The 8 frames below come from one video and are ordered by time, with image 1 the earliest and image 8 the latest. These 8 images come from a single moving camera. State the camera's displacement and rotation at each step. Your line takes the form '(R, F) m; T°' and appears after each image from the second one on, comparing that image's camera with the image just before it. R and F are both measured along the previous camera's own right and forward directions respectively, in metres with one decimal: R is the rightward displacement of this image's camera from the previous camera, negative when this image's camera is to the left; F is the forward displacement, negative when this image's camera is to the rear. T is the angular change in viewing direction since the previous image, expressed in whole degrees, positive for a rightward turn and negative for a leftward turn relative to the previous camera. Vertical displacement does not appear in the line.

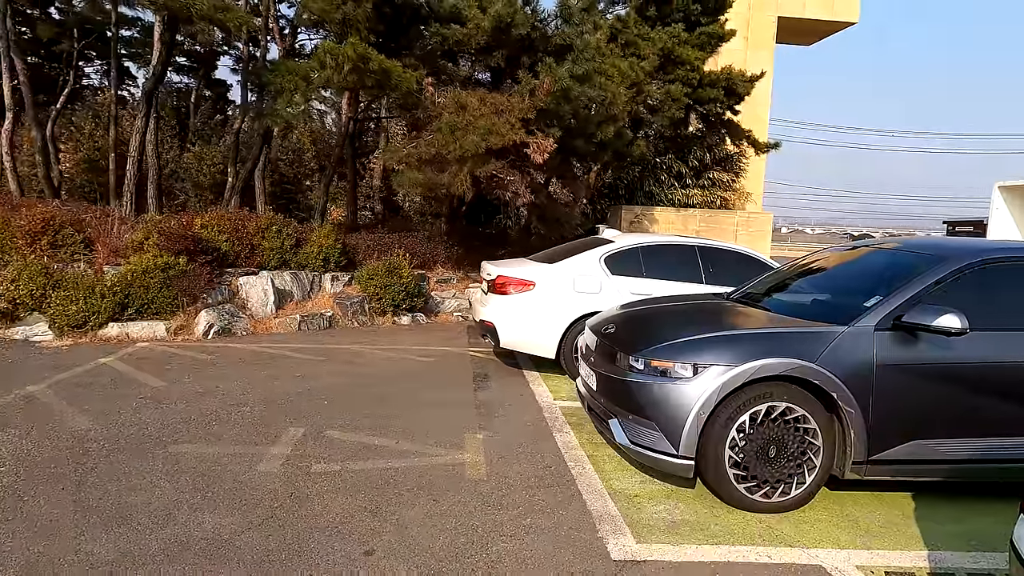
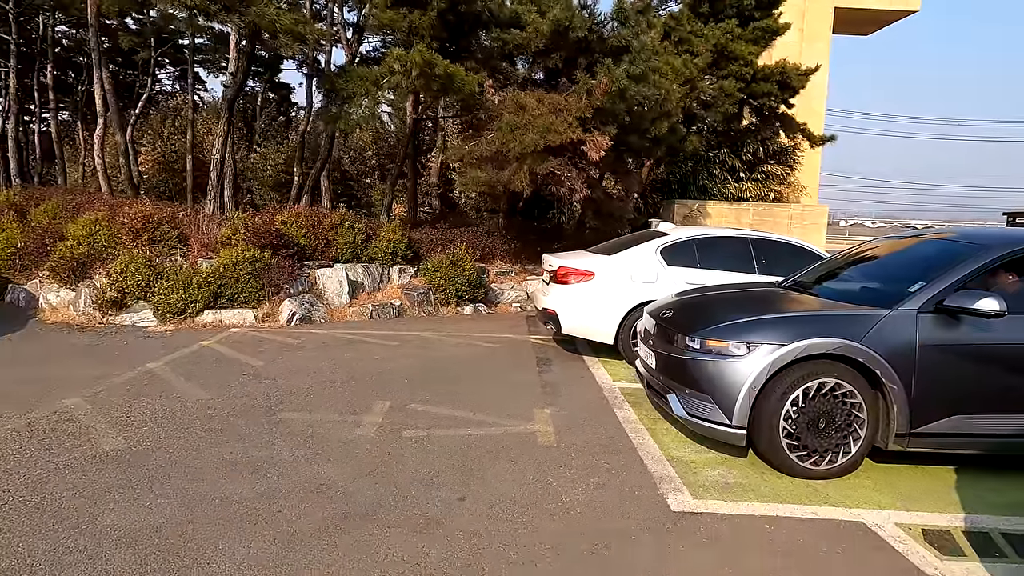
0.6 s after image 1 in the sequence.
(-0.1, -0.4) m; -4°
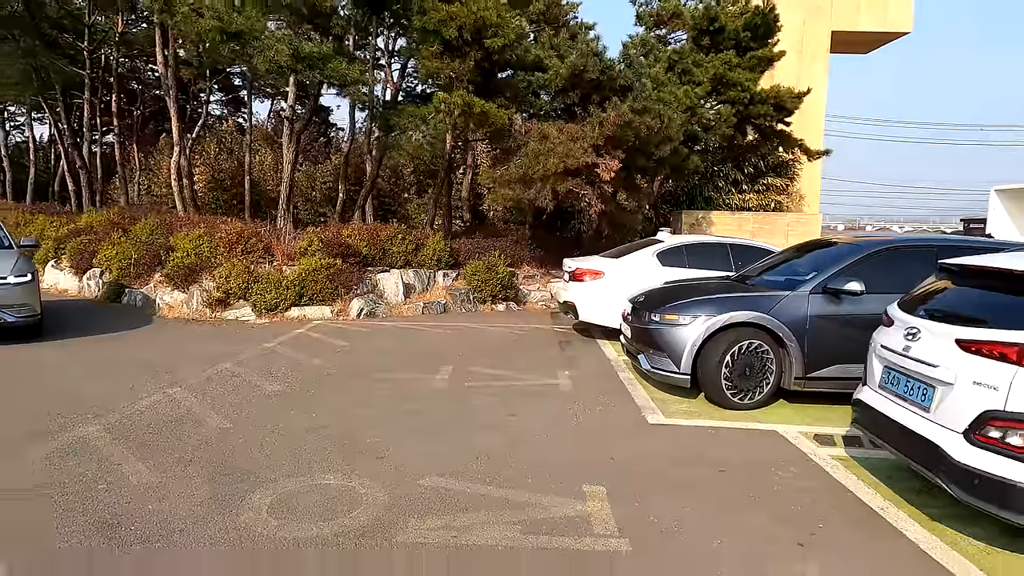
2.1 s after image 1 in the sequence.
(-0.1, -1.7) m; -2°
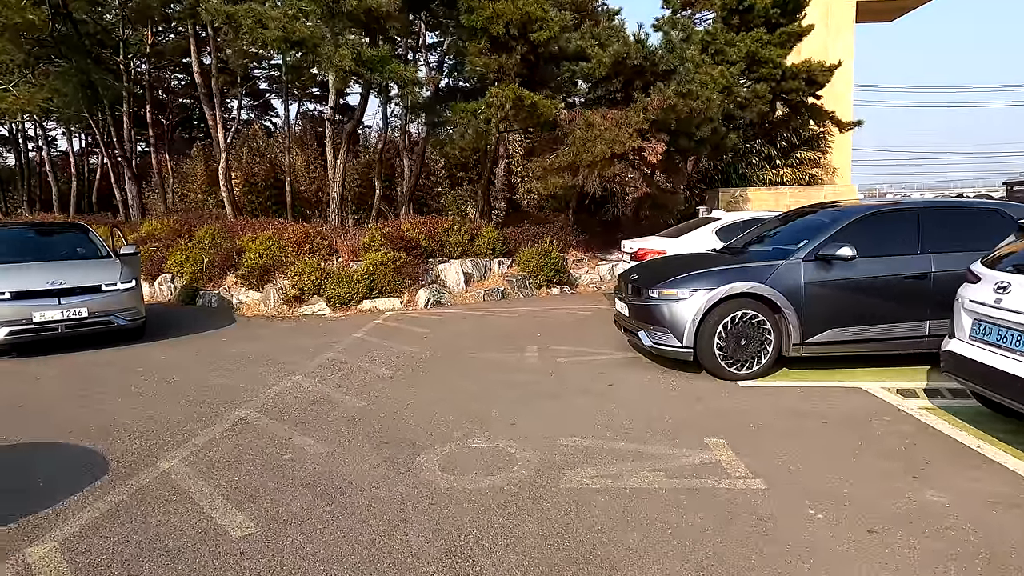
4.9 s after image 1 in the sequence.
(-0.6, -0.4) m; -1°
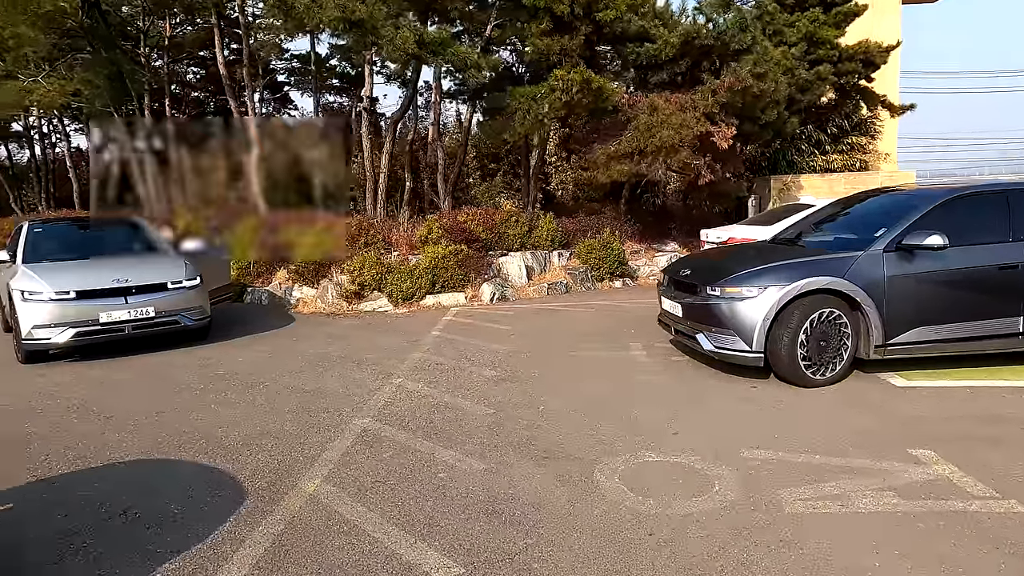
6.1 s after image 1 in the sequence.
(-0.9, +0.5) m; 0°
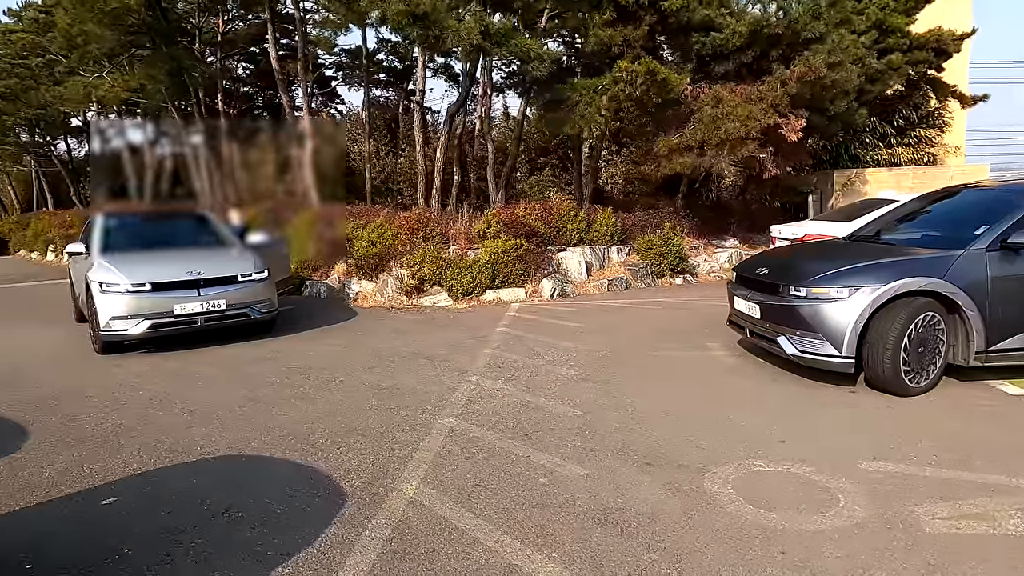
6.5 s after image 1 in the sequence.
(-0.3, +0.1) m; -3°
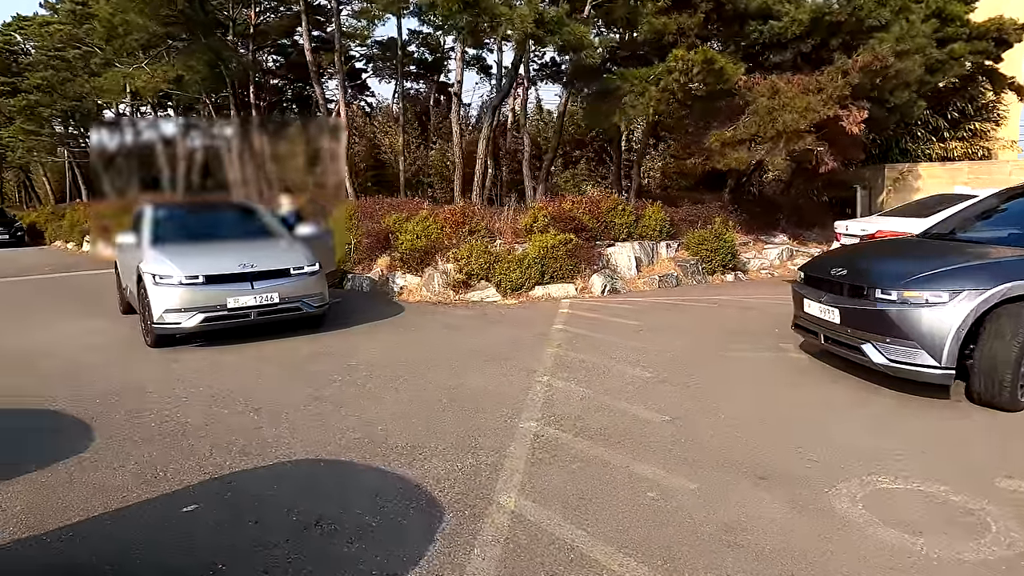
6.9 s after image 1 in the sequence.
(-0.4, +0.2) m; -2°
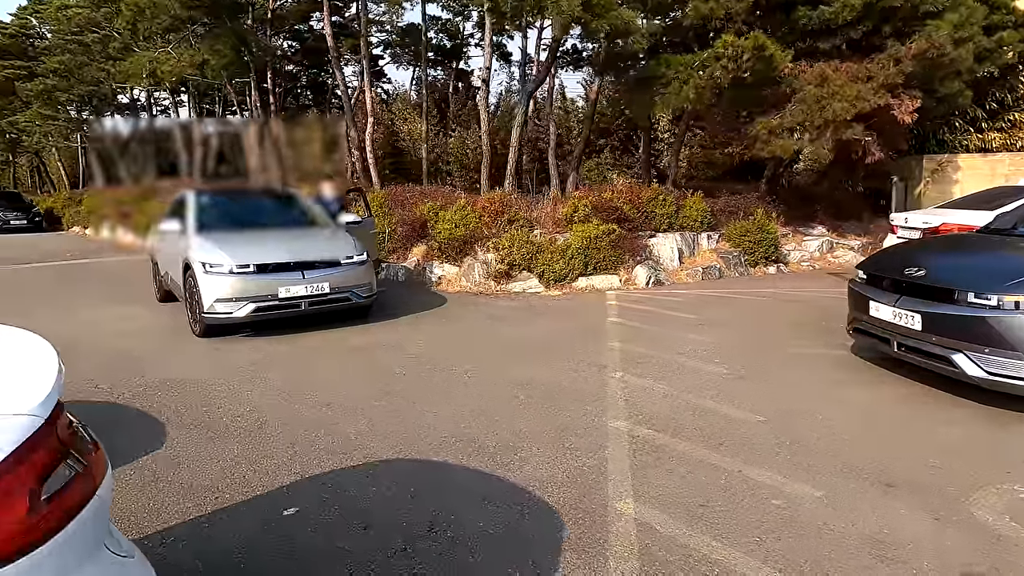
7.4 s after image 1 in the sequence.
(-0.5, +0.2) m; 0°
